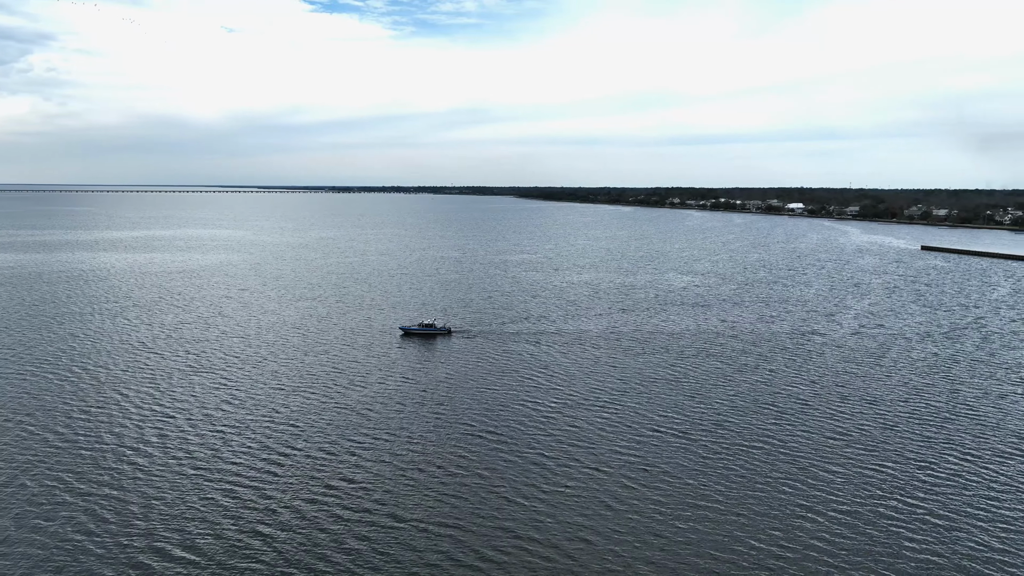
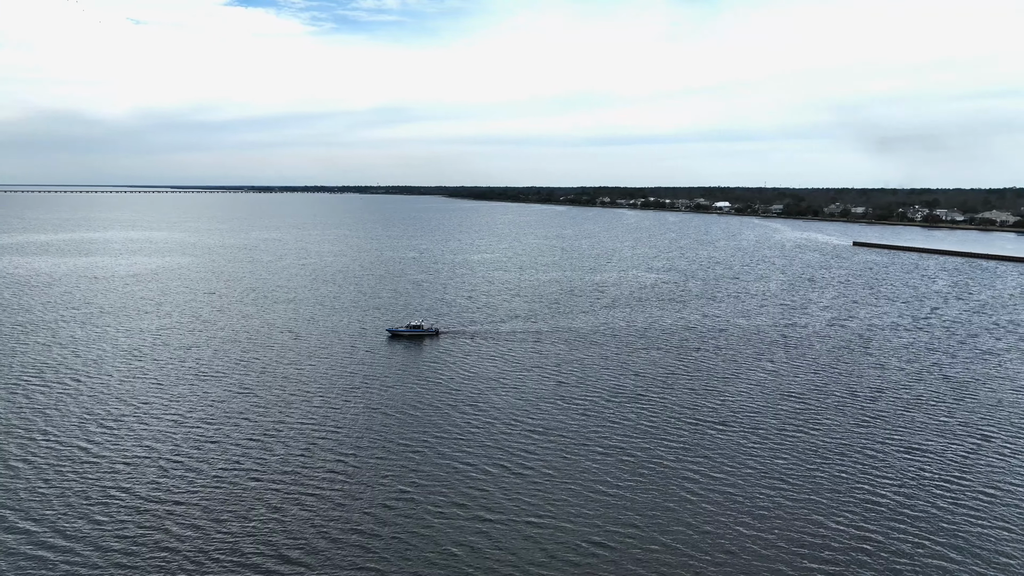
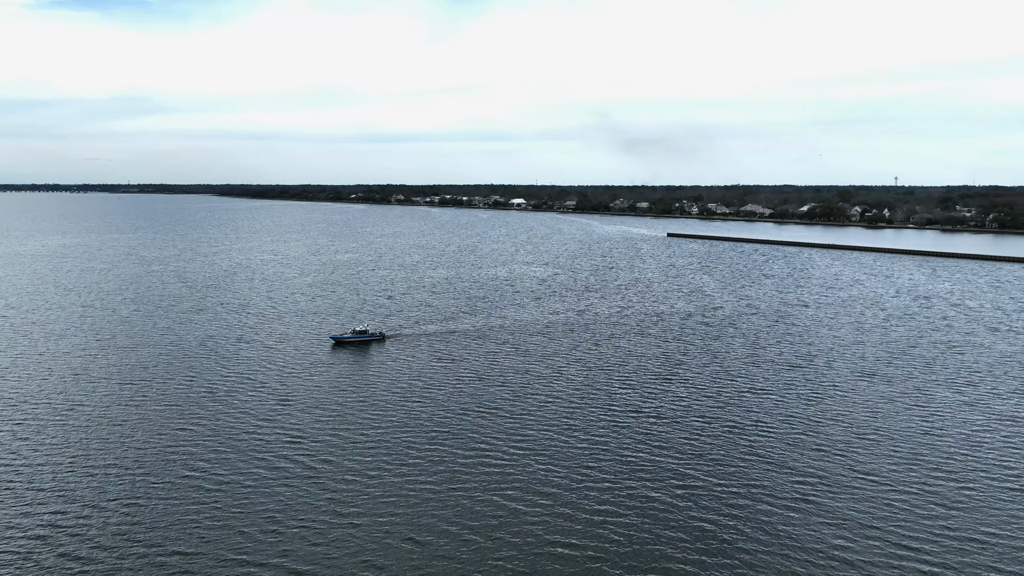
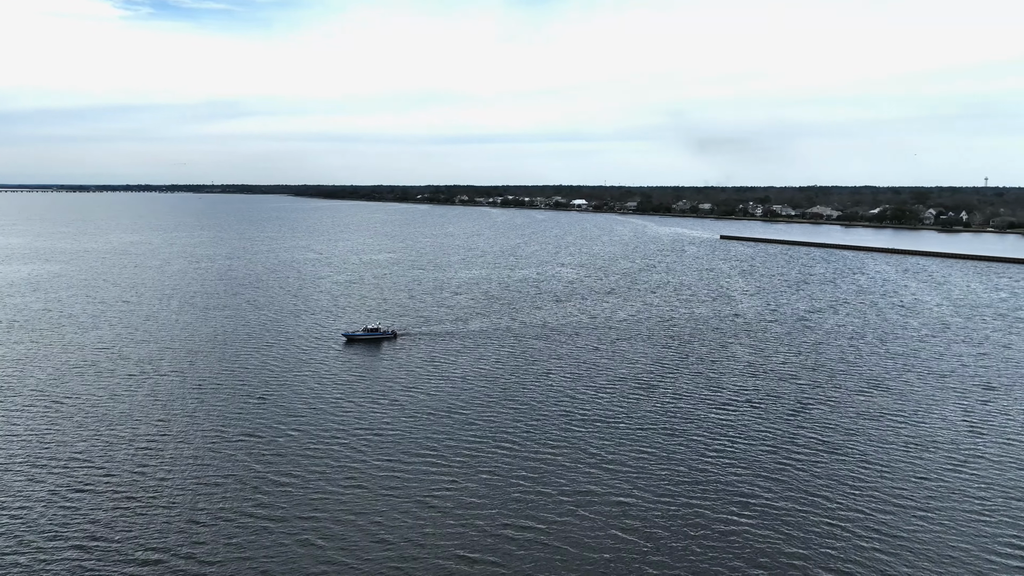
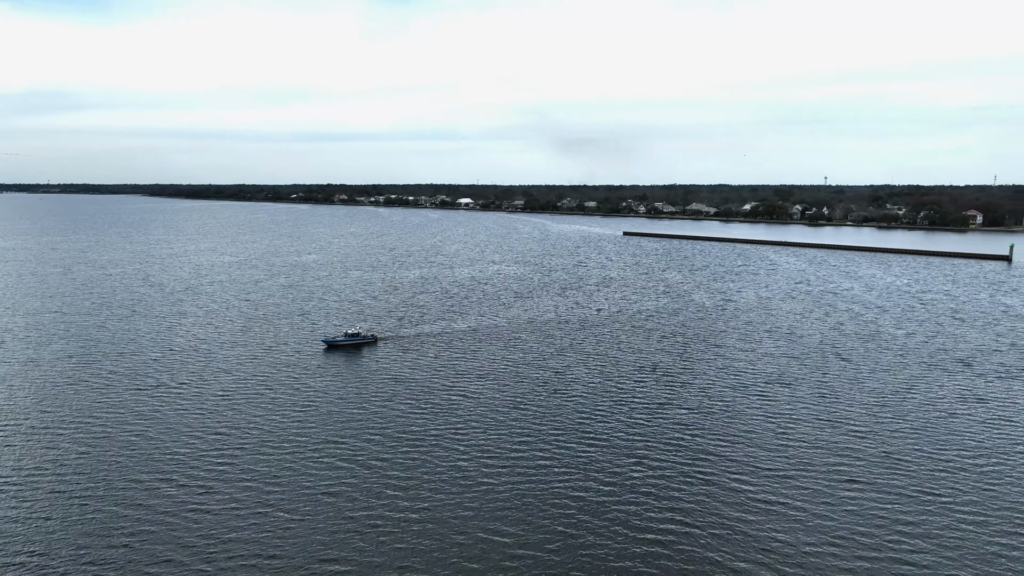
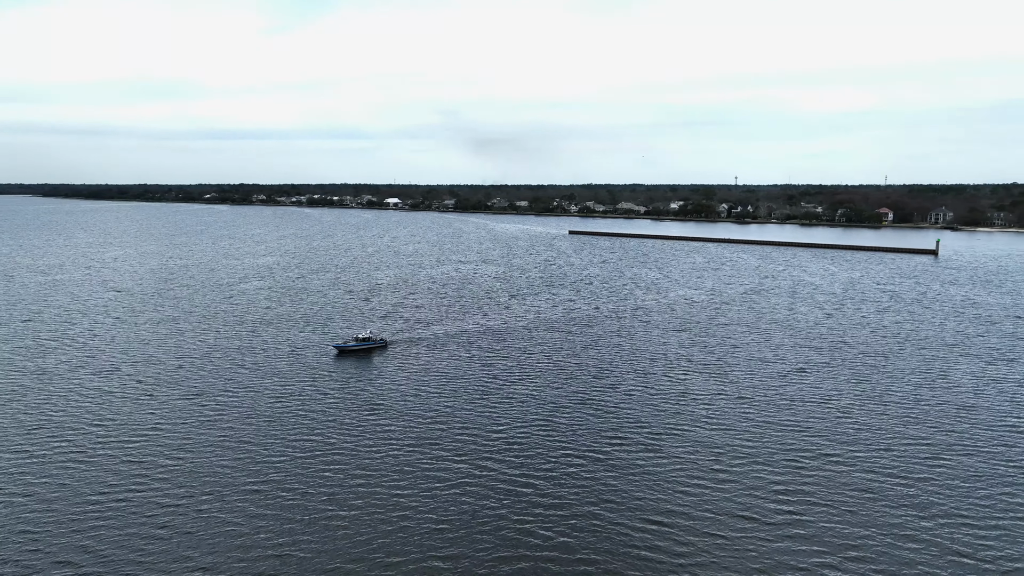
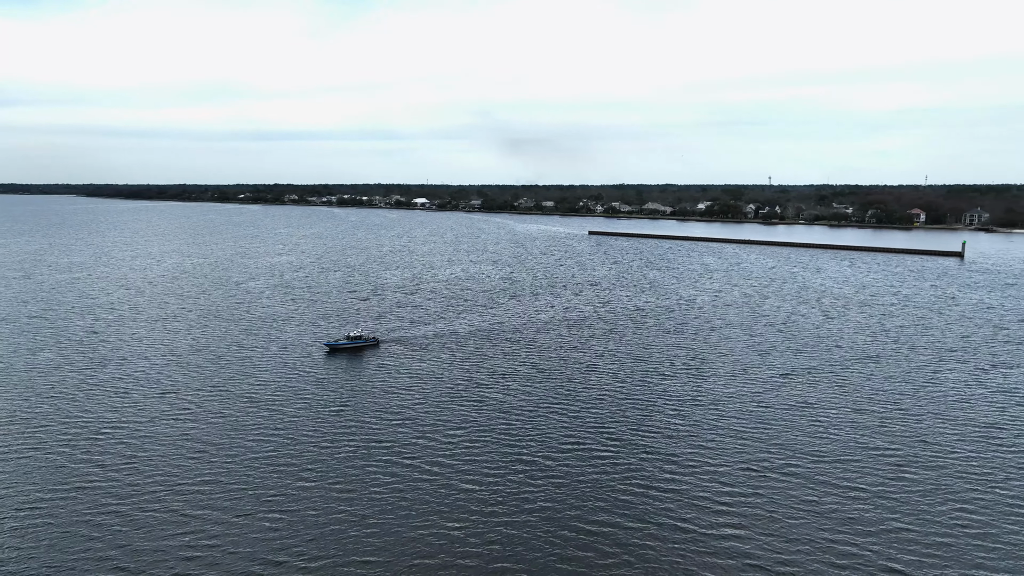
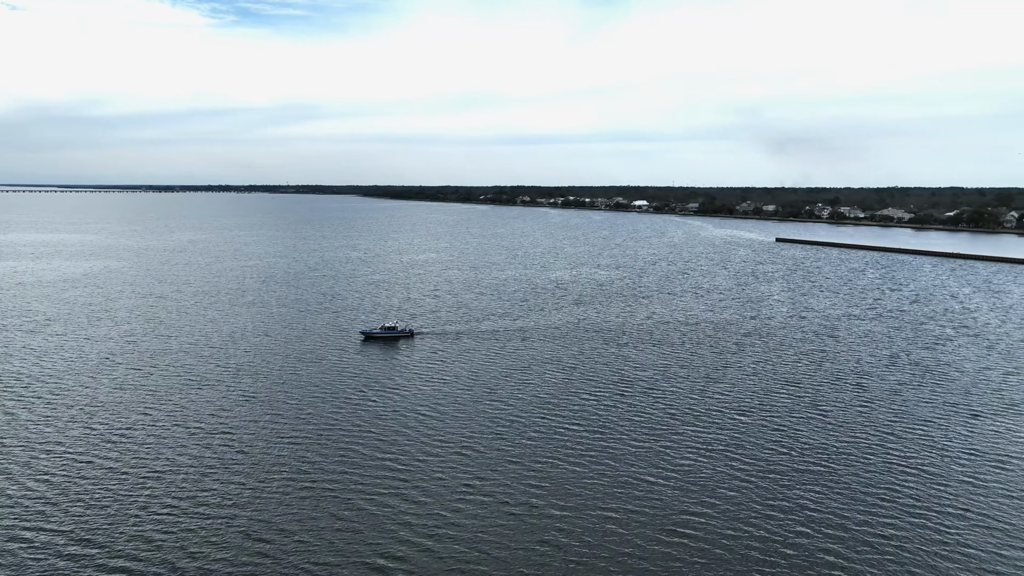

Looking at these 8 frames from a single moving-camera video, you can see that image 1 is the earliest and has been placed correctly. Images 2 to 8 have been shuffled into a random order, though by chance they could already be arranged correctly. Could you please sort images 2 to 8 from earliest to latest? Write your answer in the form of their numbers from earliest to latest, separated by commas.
2, 8, 4, 3, 5, 7, 6
